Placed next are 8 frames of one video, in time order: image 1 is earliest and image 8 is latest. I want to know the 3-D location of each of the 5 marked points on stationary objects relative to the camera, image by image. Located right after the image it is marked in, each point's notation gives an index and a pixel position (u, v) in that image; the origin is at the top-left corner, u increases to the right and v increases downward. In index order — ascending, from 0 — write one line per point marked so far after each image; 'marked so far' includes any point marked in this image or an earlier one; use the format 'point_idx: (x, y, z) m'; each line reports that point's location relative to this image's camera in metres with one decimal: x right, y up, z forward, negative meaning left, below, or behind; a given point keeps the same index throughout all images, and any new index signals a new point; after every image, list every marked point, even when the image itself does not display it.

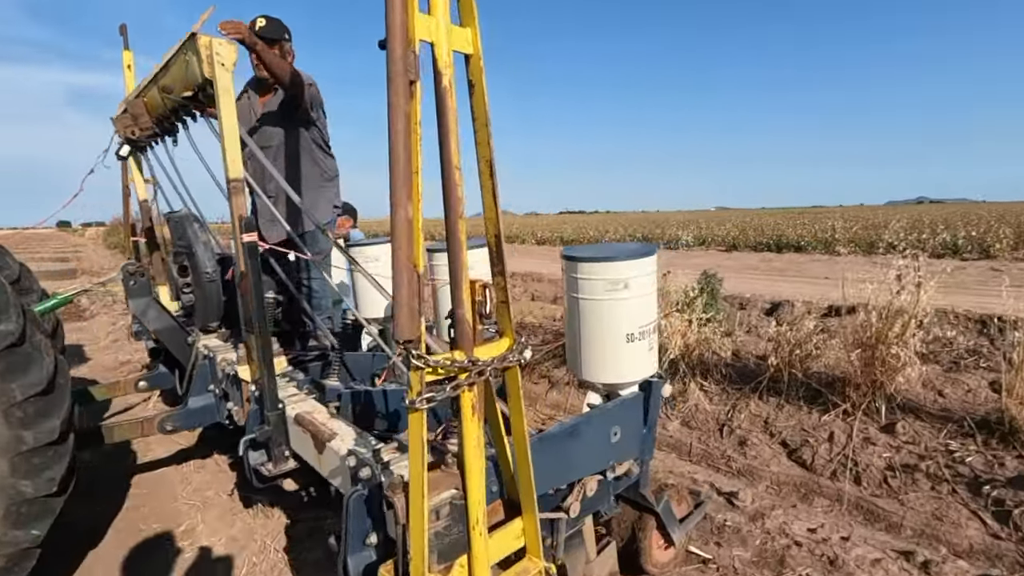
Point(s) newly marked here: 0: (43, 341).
0: (-2.1, -0.2, +2.5) m
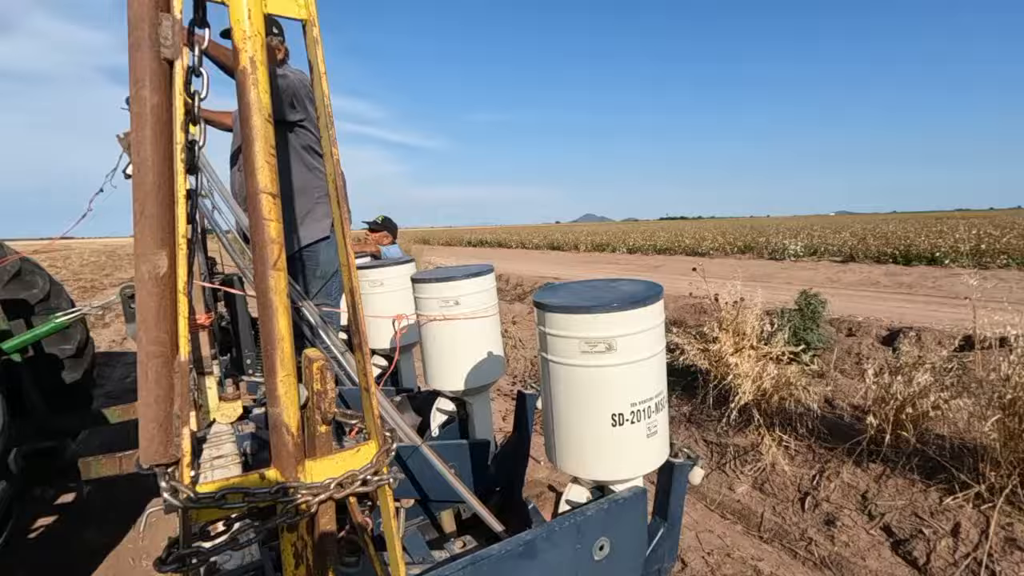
0: (-2.3, -0.4, +2.3) m
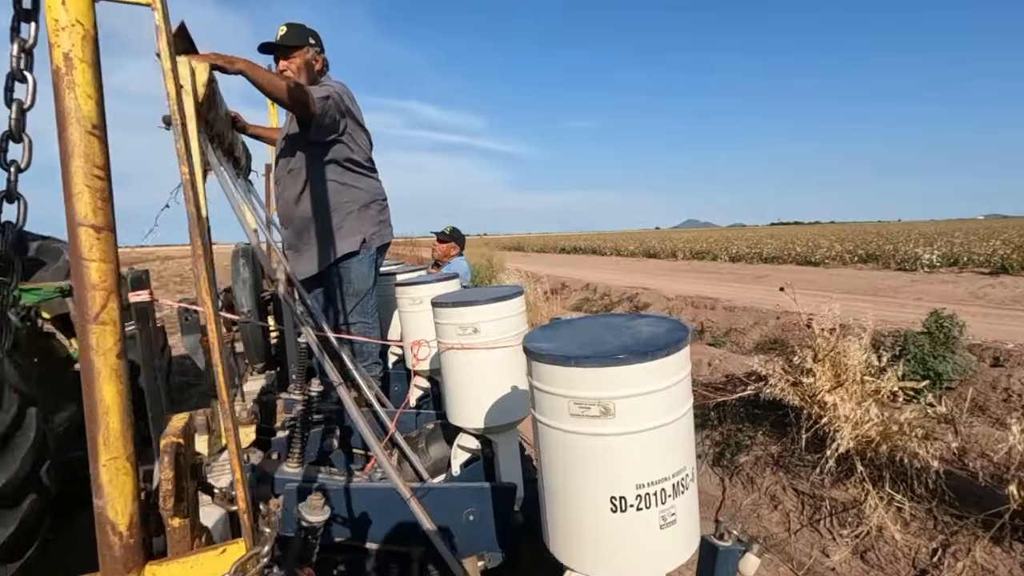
0: (-2.2, -0.5, +2.3) m
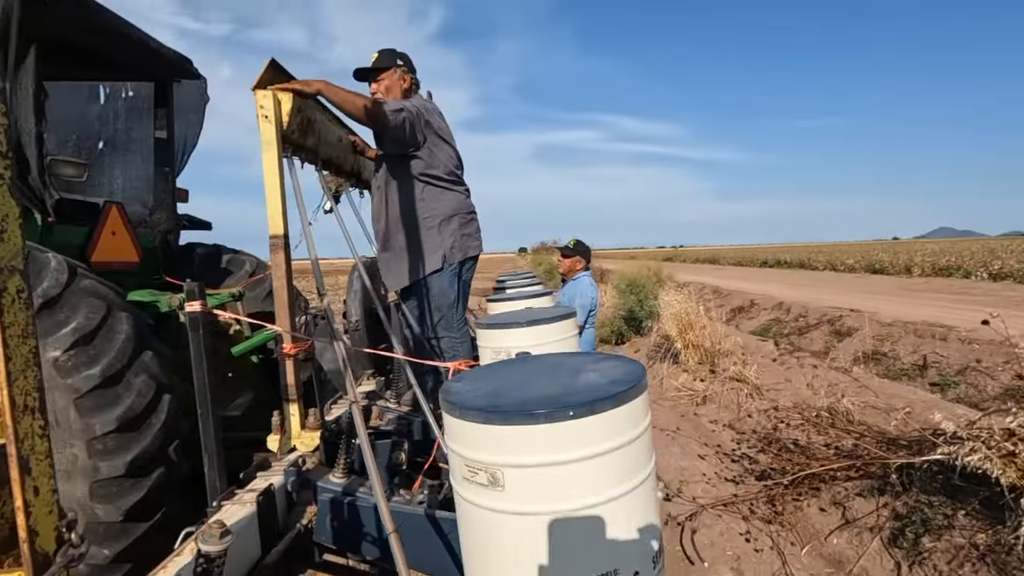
0: (-1.9, -0.5, +2.8) m
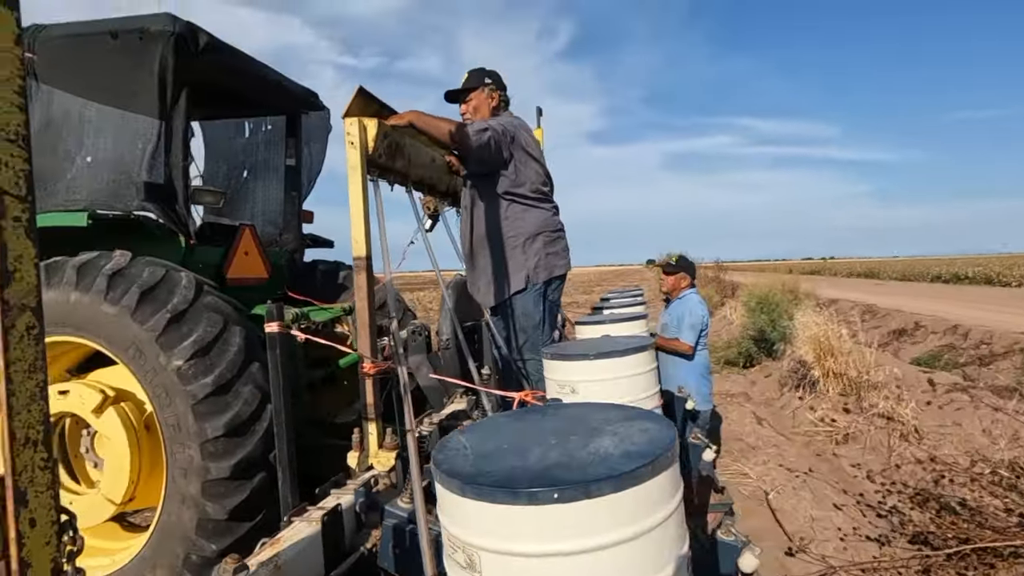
0: (-1.5, -0.6, +3.1) m
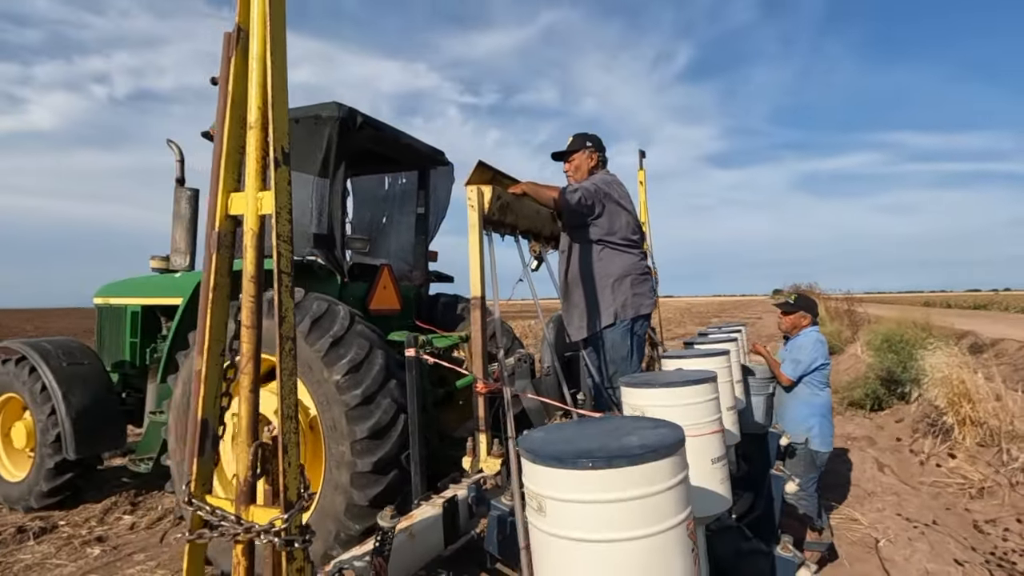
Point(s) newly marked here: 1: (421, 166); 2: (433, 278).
0: (-0.9, -0.8, +3.8) m
1: (-1.0, +1.4, +6.0) m
2: (-0.9, +0.1, +6.1) m
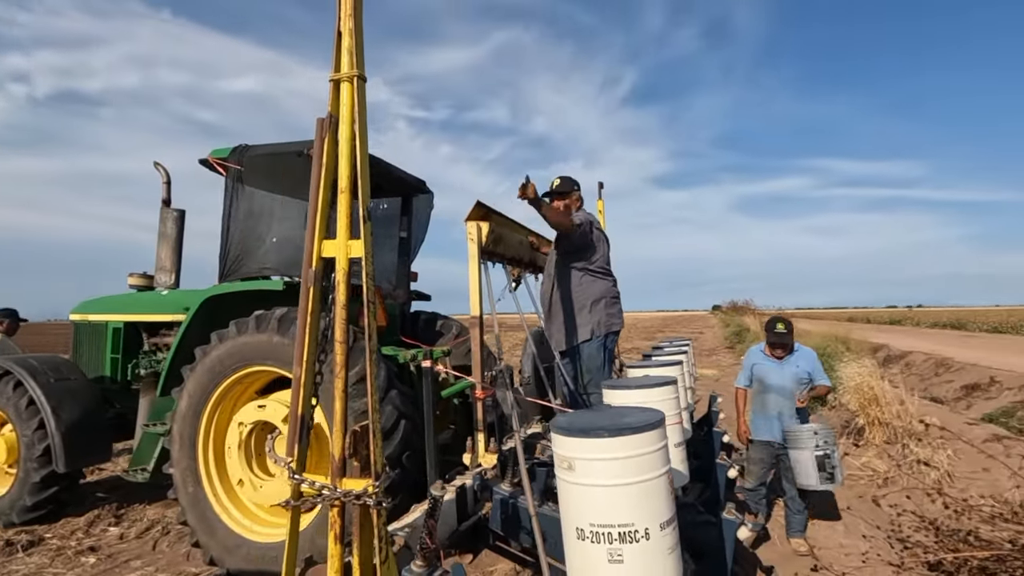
0: (-1.0, -1.0, +4.3) m
1: (-1.3, +1.1, +6.5) m
2: (-1.2, -0.1, +6.6) m
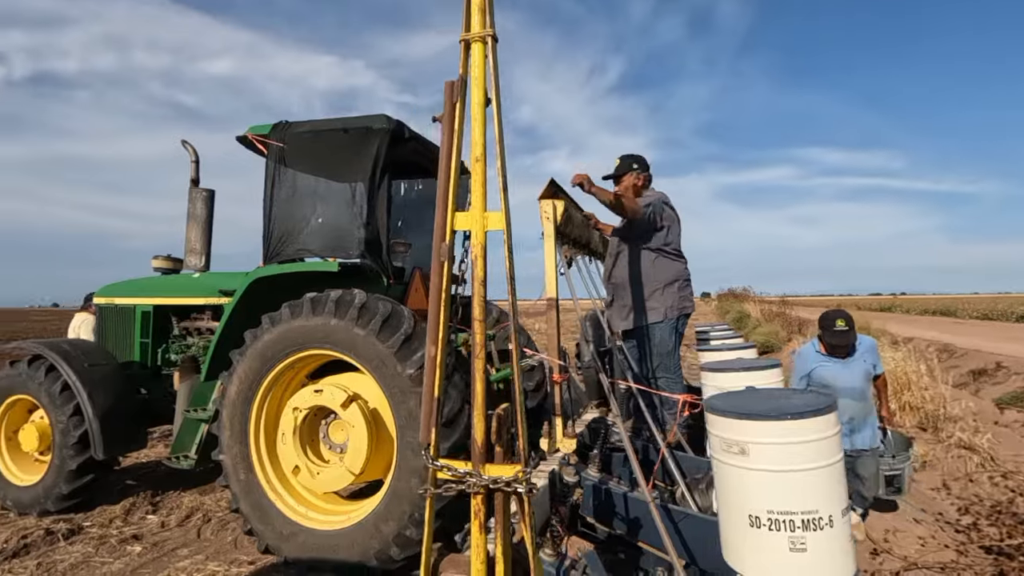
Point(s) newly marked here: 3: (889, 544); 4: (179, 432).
0: (-0.4, -0.8, +4.2) m
1: (-0.8, +1.3, +6.3) m
2: (-0.7, +0.1, +6.5) m
3: (+3.4, -2.3, +4.8) m
4: (-3.2, -1.4, +5.2) m
